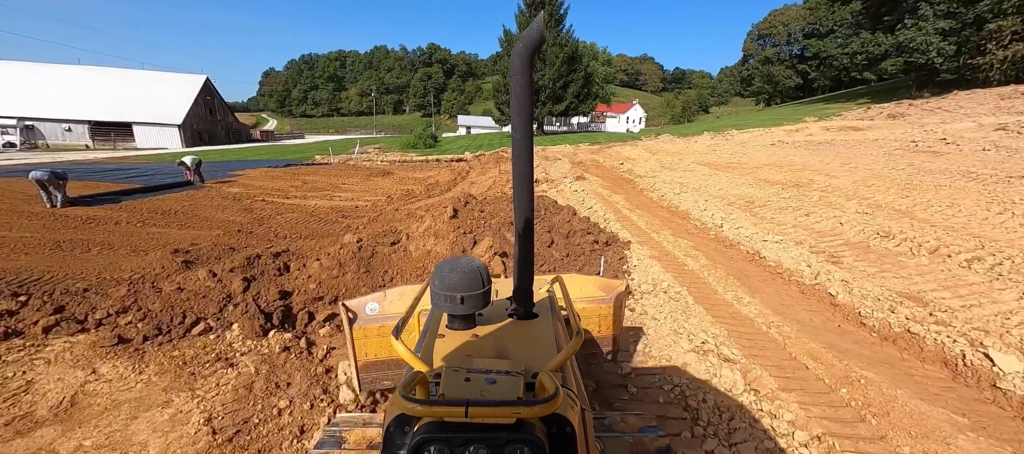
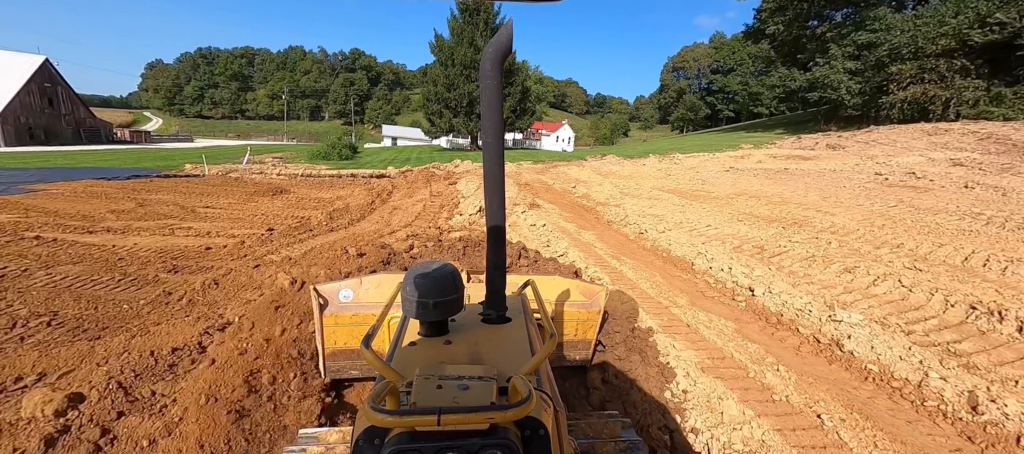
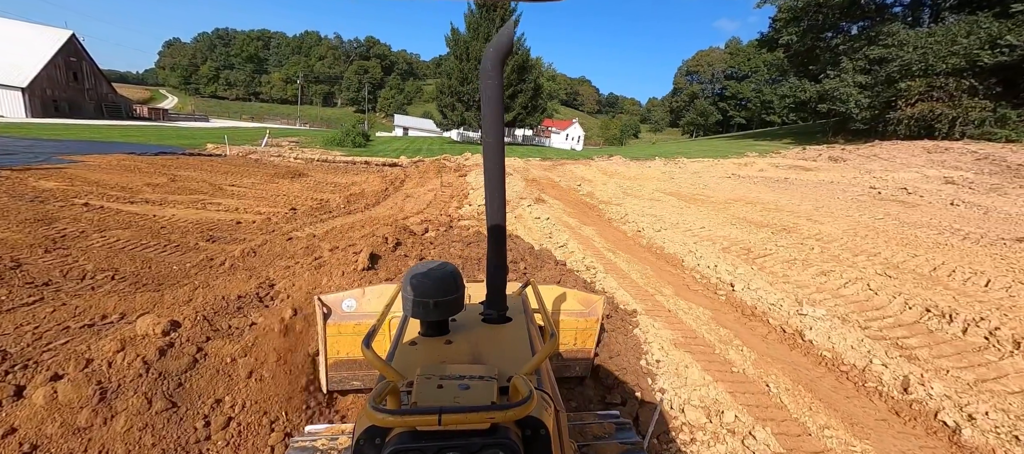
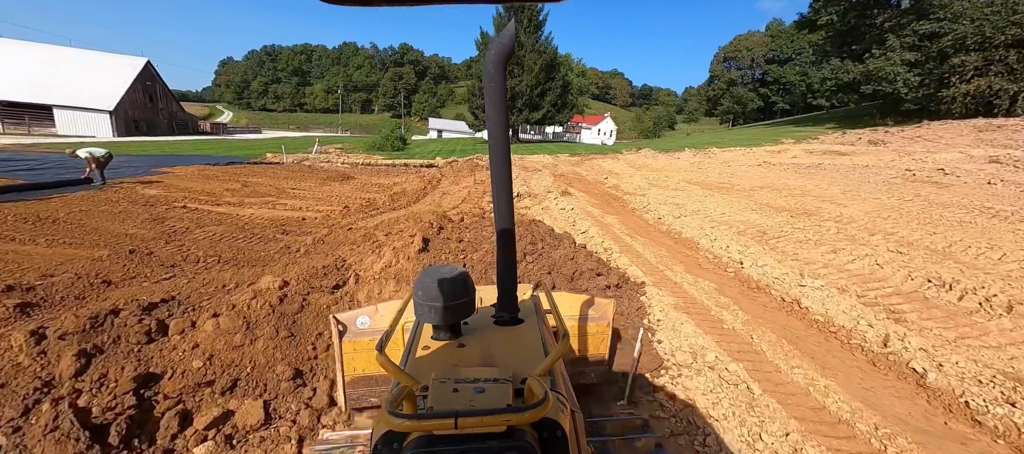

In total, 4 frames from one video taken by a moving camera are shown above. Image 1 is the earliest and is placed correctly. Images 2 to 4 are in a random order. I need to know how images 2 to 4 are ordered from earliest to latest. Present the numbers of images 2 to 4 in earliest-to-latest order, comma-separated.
4, 3, 2
